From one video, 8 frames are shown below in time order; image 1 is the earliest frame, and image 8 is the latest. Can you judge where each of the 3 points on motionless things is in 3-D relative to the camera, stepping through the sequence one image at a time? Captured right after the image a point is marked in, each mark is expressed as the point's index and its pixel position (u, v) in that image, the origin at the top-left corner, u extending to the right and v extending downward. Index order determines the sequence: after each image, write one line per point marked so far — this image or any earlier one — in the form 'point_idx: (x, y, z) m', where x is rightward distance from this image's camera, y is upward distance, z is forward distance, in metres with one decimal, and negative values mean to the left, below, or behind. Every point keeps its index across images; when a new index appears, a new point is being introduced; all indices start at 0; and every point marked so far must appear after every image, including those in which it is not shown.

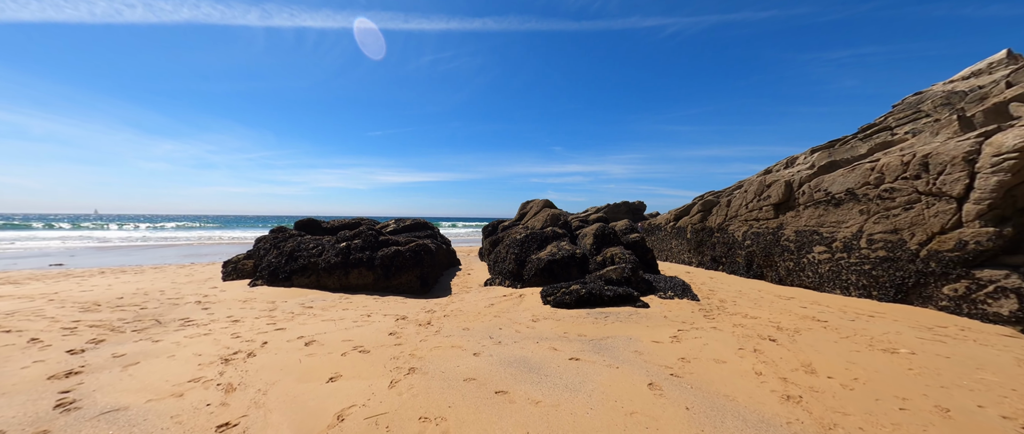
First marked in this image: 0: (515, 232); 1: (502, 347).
0: (+0.1, -0.6, +13.8) m
1: (-0.2, -2.4, +6.3) m
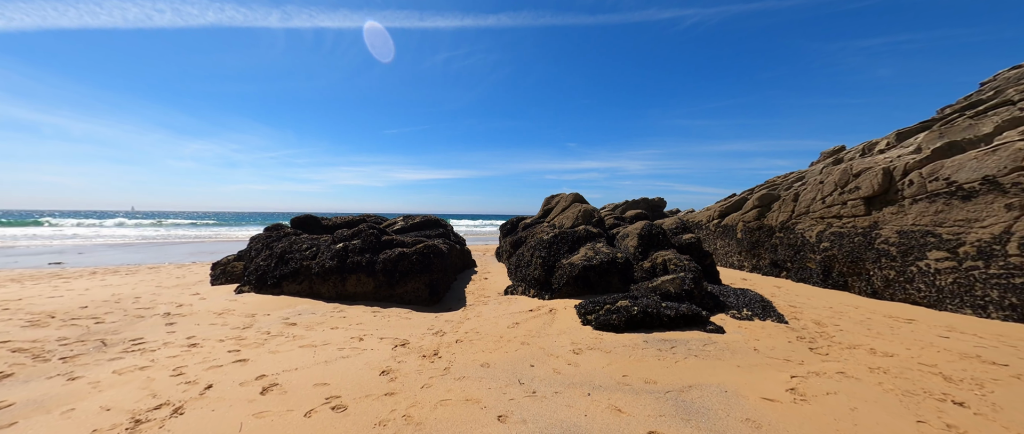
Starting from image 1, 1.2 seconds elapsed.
0: (+1.0, -0.5, +11.7) m
1: (+0.3, -2.4, +4.3) m
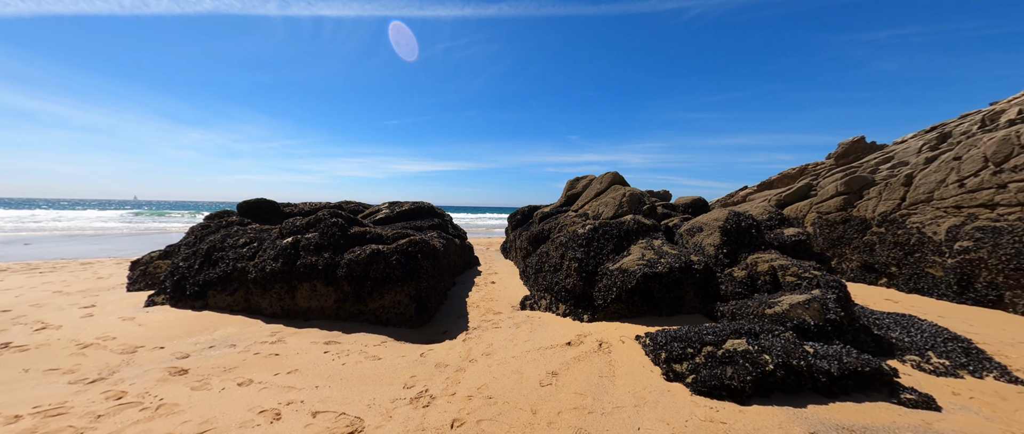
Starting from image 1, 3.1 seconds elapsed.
0: (+1.4, -0.1, +8.7) m
1: (+0.8, -2.2, +1.3) m
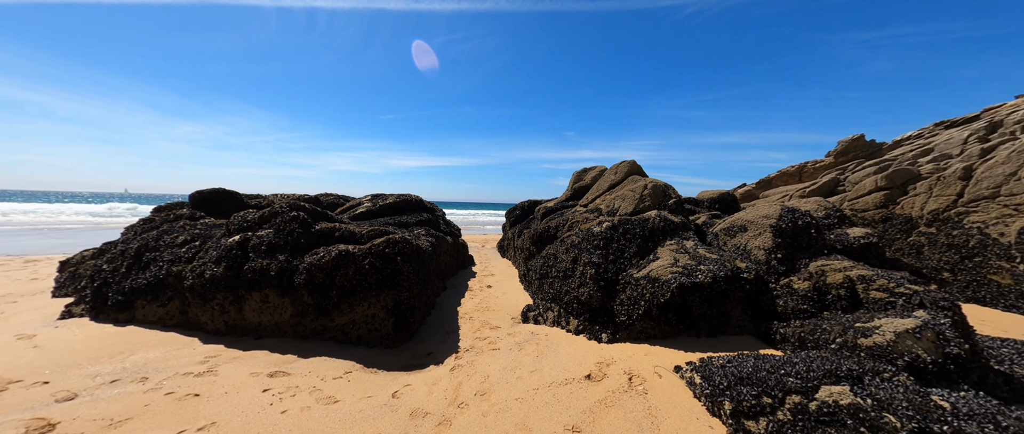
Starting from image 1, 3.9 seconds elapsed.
0: (+1.5, 0.0, +7.3) m
1: (+0.9, -2.2, 0.0) m
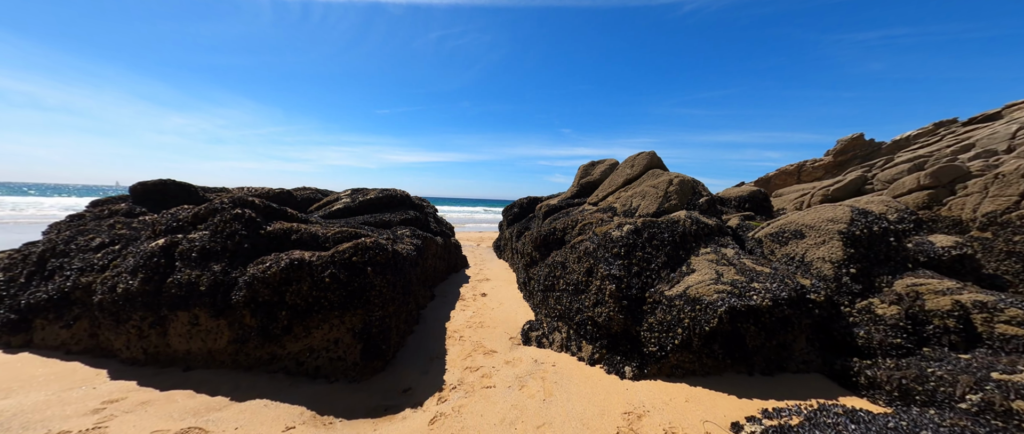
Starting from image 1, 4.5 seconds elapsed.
0: (+1.4, 0.0, +6.2) m
1: (+0.9, -2.2, -1.1) m
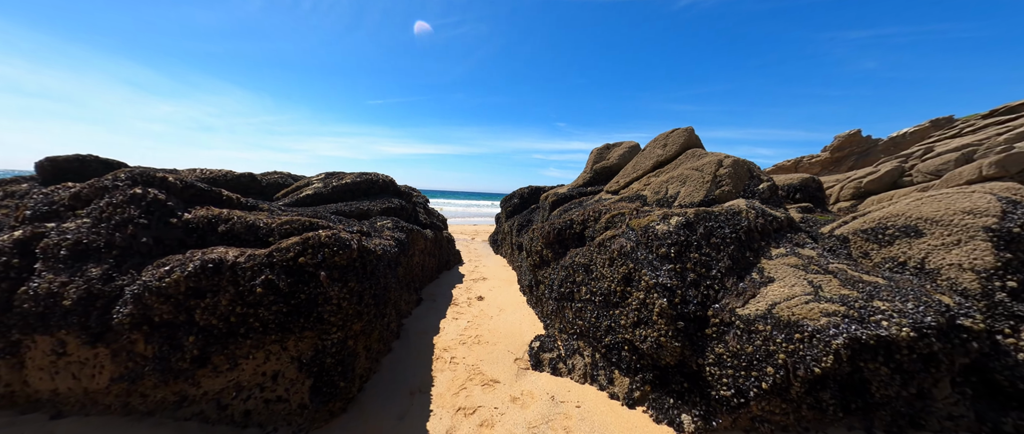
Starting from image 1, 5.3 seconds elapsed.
0: (+1.5, +0.1, +4.9) m
1: (+1.1, -2.2, -2.4) m
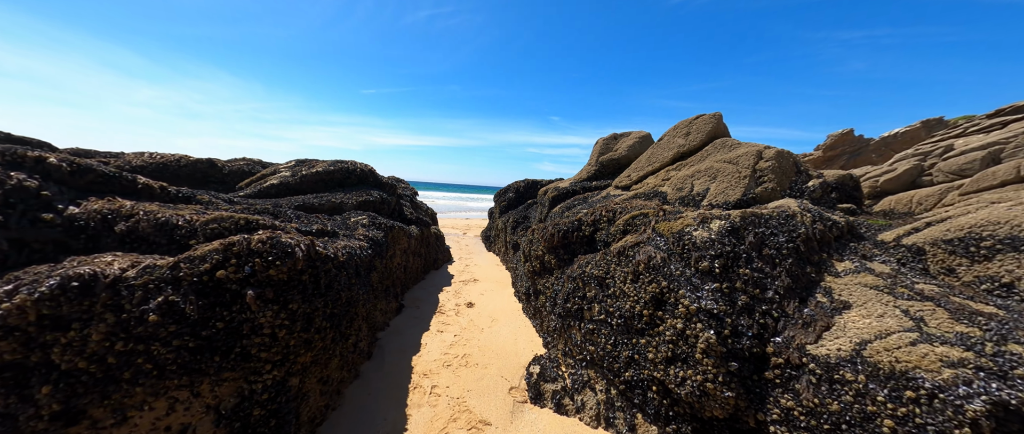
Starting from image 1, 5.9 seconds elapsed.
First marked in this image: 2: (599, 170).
0: (+1.5, +0.1, +4.1) m
1: (+1.2, -2.4, -3.1) m
2: (+1.7, +1.0, +6.7) m
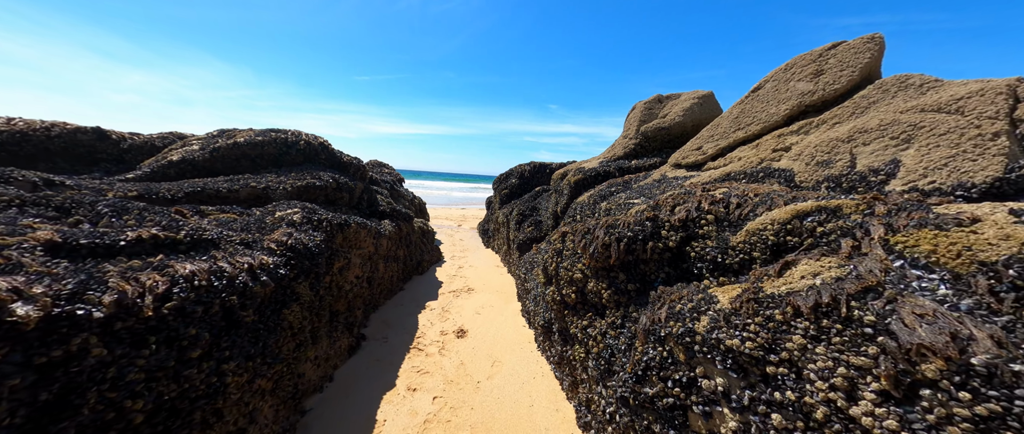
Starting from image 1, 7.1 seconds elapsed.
0: (+1.6, +0.1, +2.2) m
1: (+1.4, -2.6, -5.0) m
2: (+1.8, +1.1, +4.8) m
